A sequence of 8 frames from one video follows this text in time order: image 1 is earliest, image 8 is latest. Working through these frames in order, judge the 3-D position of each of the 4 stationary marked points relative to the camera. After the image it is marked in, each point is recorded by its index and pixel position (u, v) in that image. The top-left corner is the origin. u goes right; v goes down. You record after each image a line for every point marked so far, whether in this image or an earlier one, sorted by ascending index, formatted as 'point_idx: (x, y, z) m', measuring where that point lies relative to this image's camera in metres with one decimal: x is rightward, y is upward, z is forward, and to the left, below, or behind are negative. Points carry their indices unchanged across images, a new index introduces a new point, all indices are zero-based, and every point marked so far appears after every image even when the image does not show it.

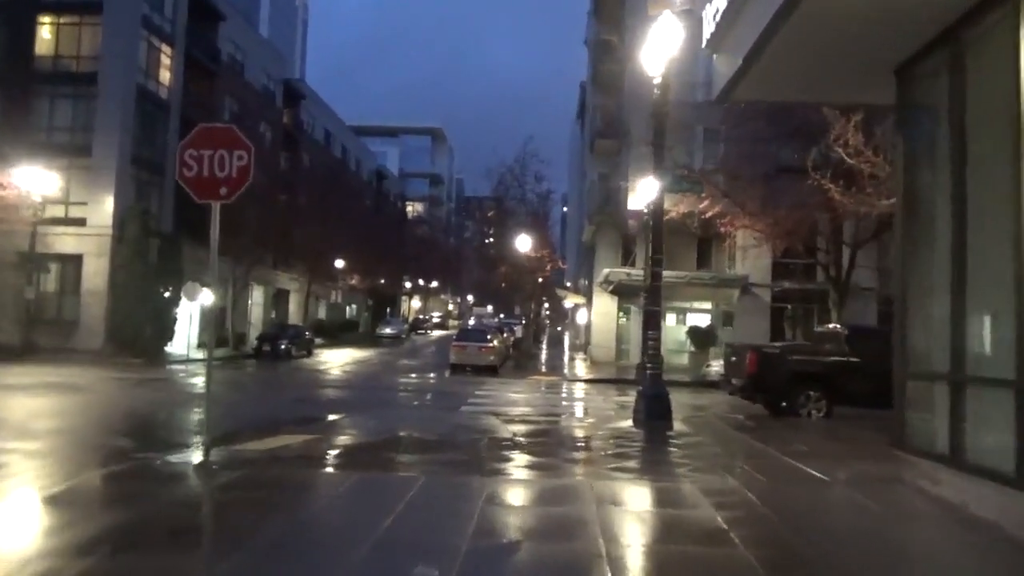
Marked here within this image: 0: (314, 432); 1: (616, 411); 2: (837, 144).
0: (-4.2, -3.1, +16.6) m
1: (+2.7, -3.1, +19.7) m
2: (+7.9, +3.5, +18.7) m
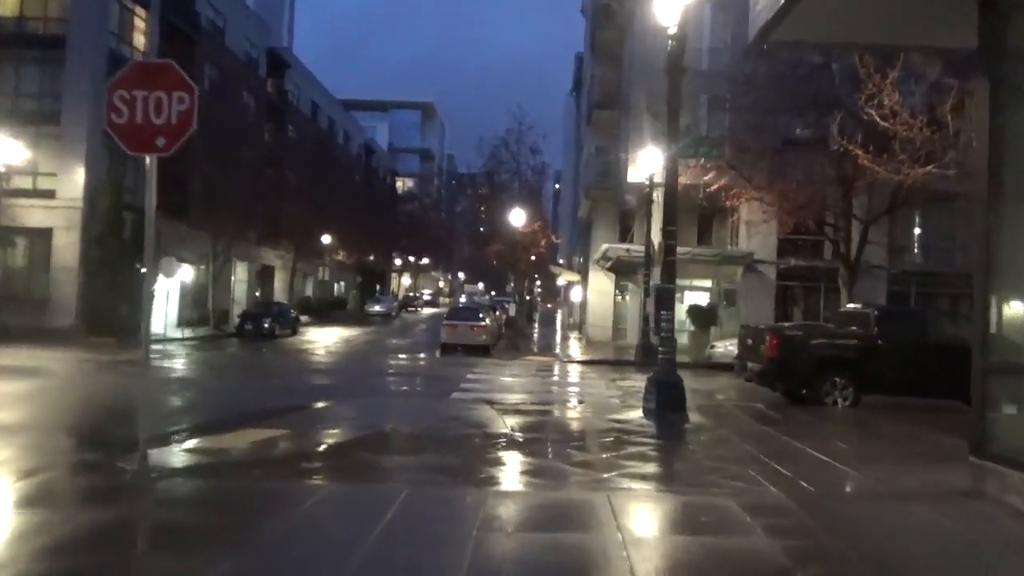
0: (-4.3, -2.6, +14.8) m
1: (+2.6, -2.6, +18.0) m
2: (+7.9, +4.0, +17.0) m
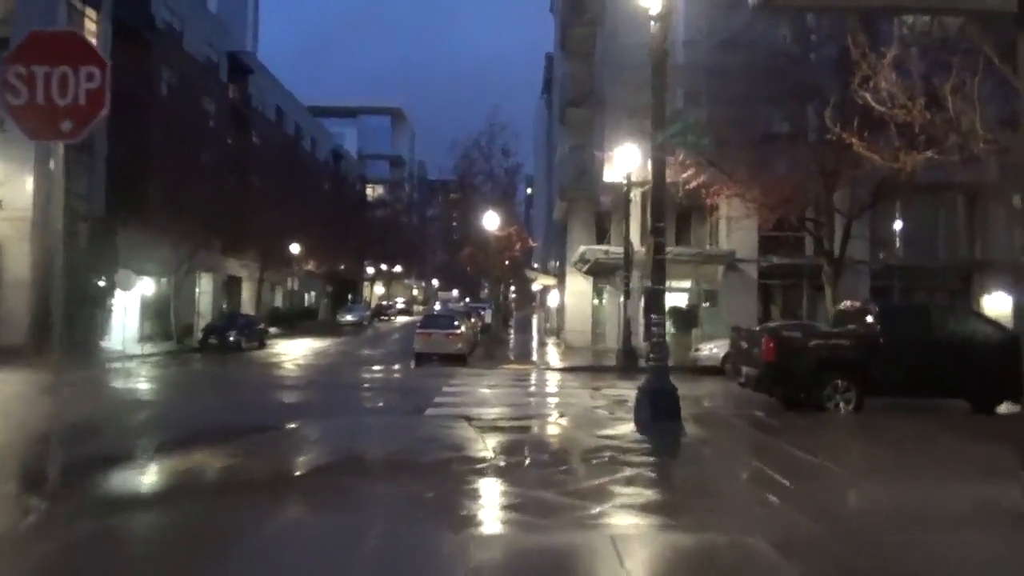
0: (-4.6, -2.8, +13.4) m
1: (+2.1, -2.6, +16.8) m
2: (+7.3, +4.1, +16.0) m
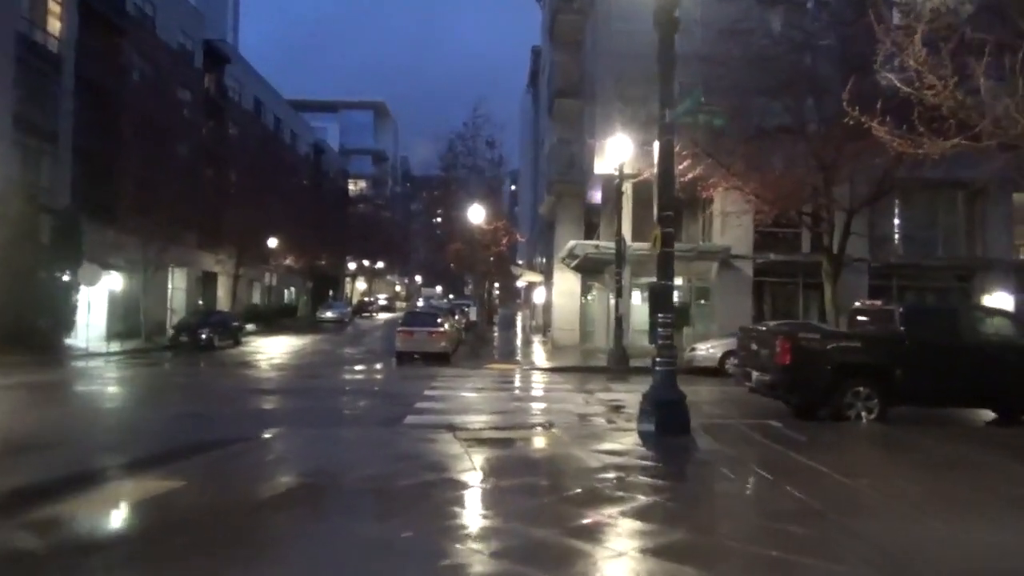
0: (-4.8, -2.7, +11.8) m
1: (+1.9, -2.5, +15.4) m
2: (+7.1, +4.2, +14.6) m
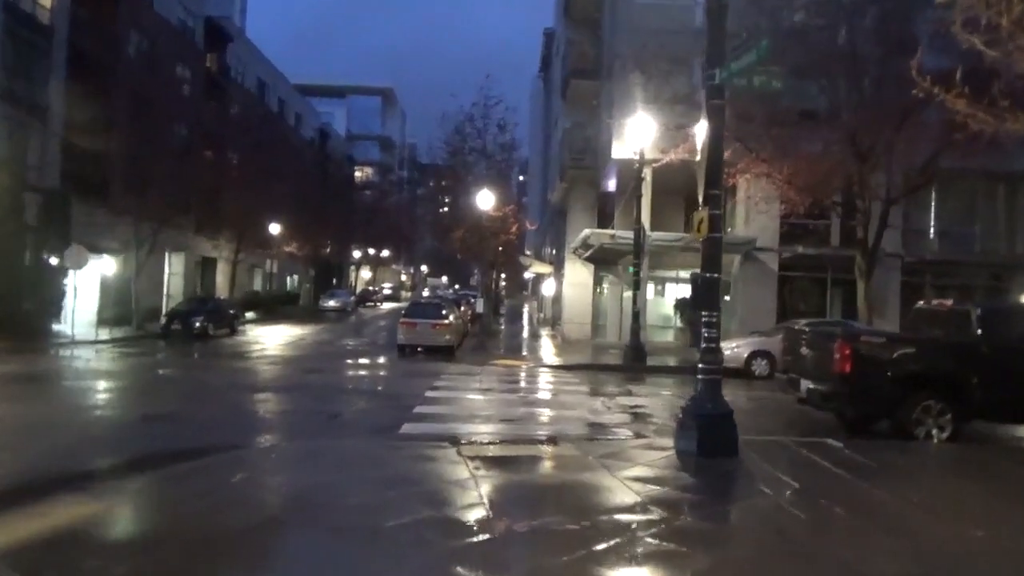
0: (-4.6, -2.5, +9.9) m
1: (+2.1, -2.4, +13.4) m
2: (+7.4, +4.2, +12.6) m
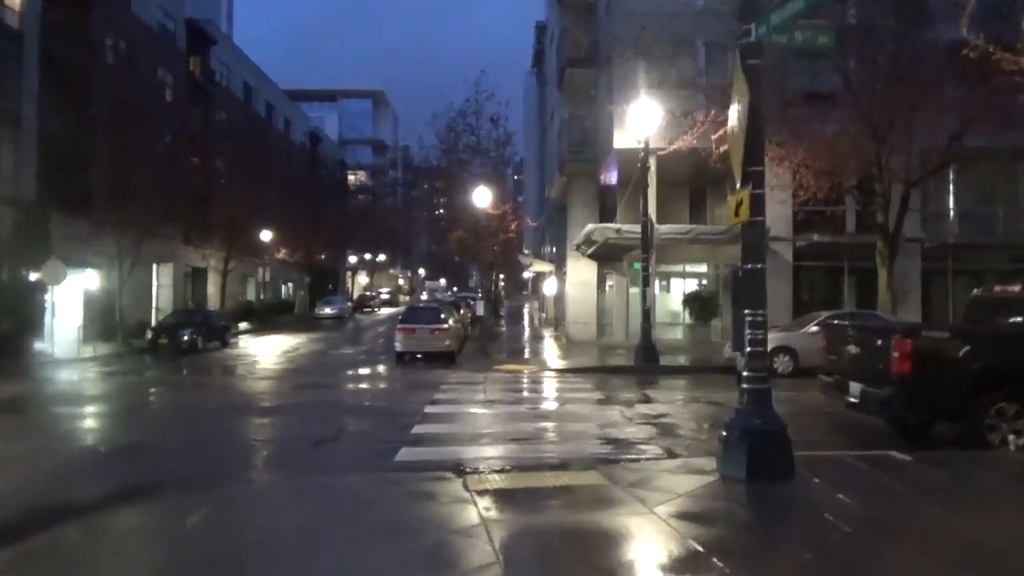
0: (-4.4, -2.7, +8.3) m
1: (+2.3, -2.3, +11.9) m
2: (+7.3, +4.4, +11.0) m
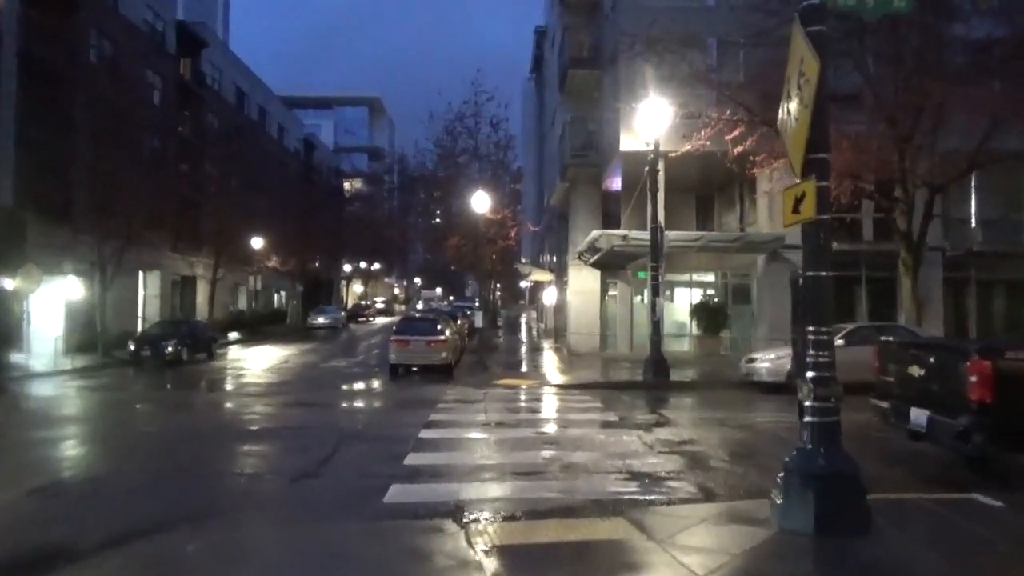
0: (-4.3, -2.8, +6.7) m
1: (+2.4, -2.5, +10.3) m
2: (+7.5, +4.3, +9.5) m
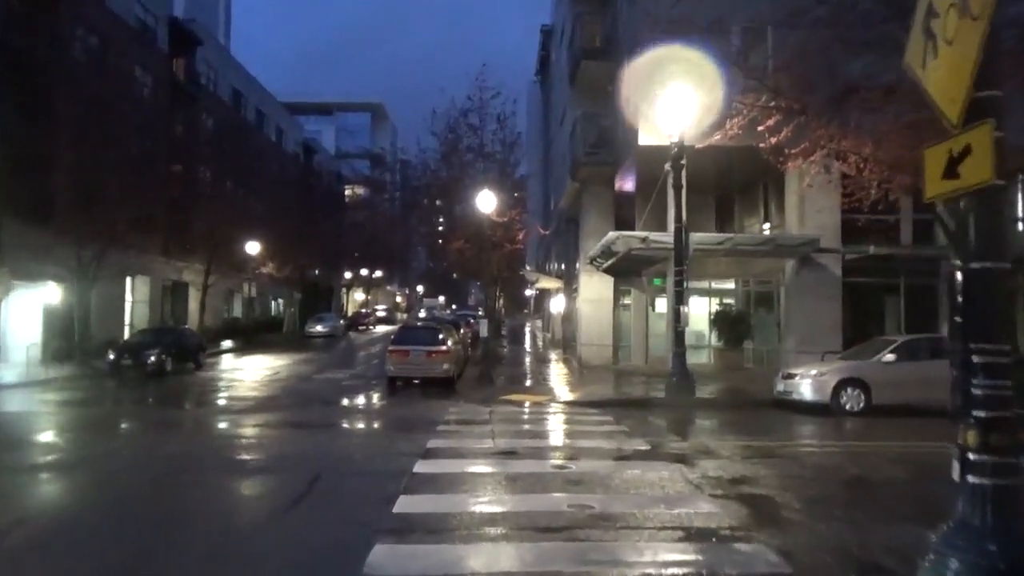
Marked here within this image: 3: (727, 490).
0: (-4.1, -2.7, +4.4) m
1: (+2.6, -2.5, +8.0) m
2: (+7.7, +4.3, +7.3) m
3: (+2.8, -2.6, +10.1) m
